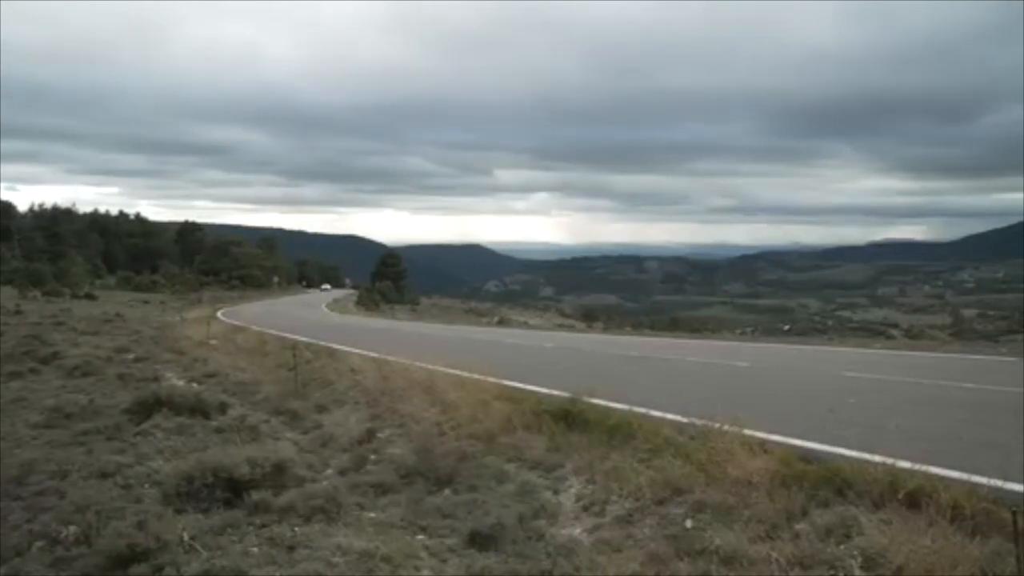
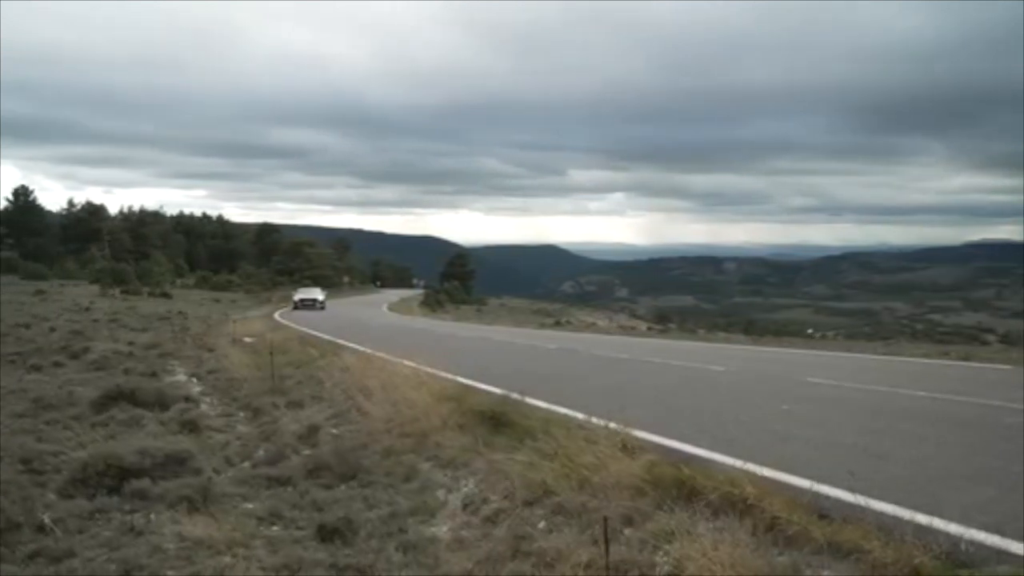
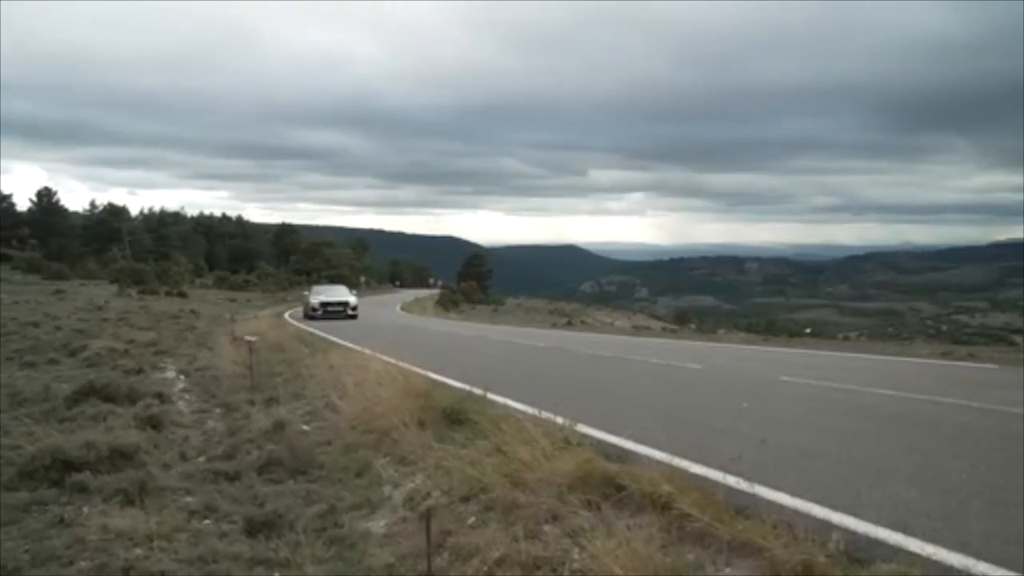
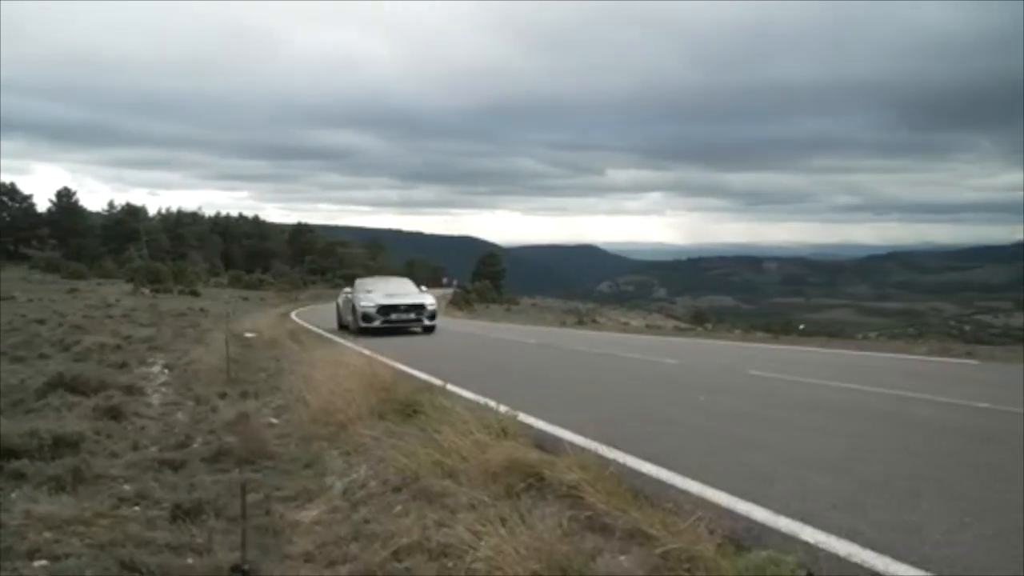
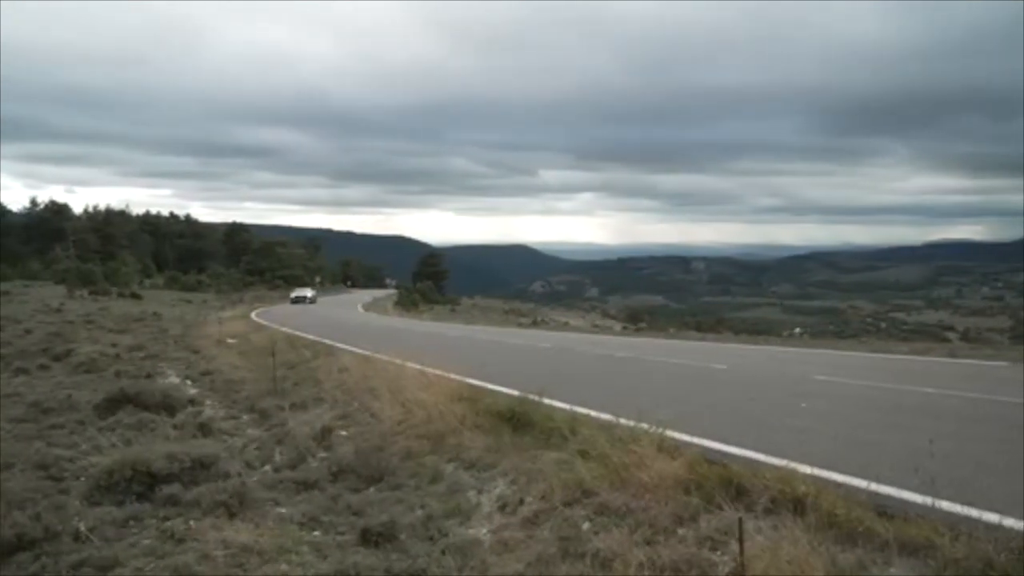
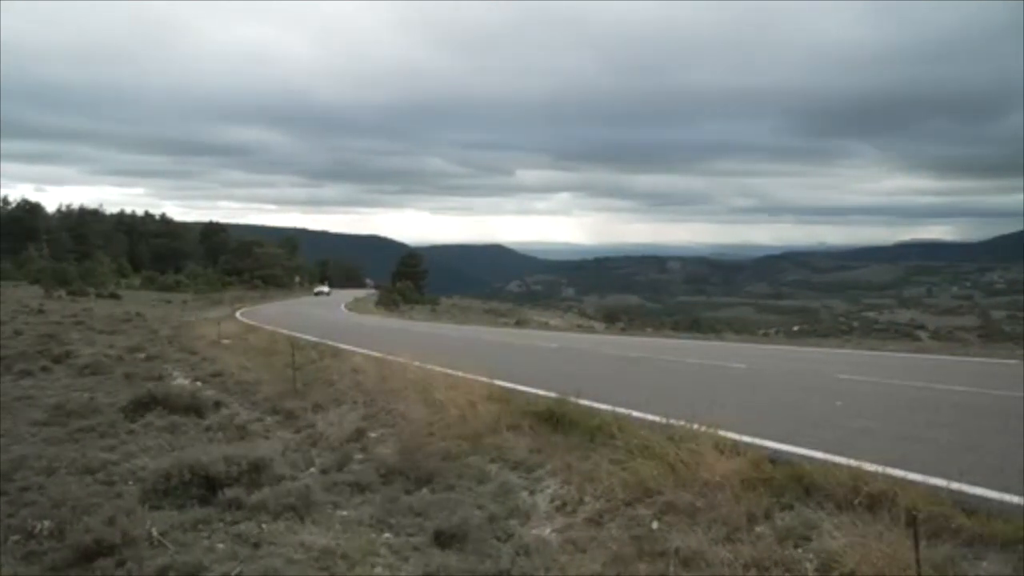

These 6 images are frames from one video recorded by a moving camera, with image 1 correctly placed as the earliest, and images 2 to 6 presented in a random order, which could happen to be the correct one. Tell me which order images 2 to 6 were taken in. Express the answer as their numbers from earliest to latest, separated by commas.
6, 5, 2, 3, 4
